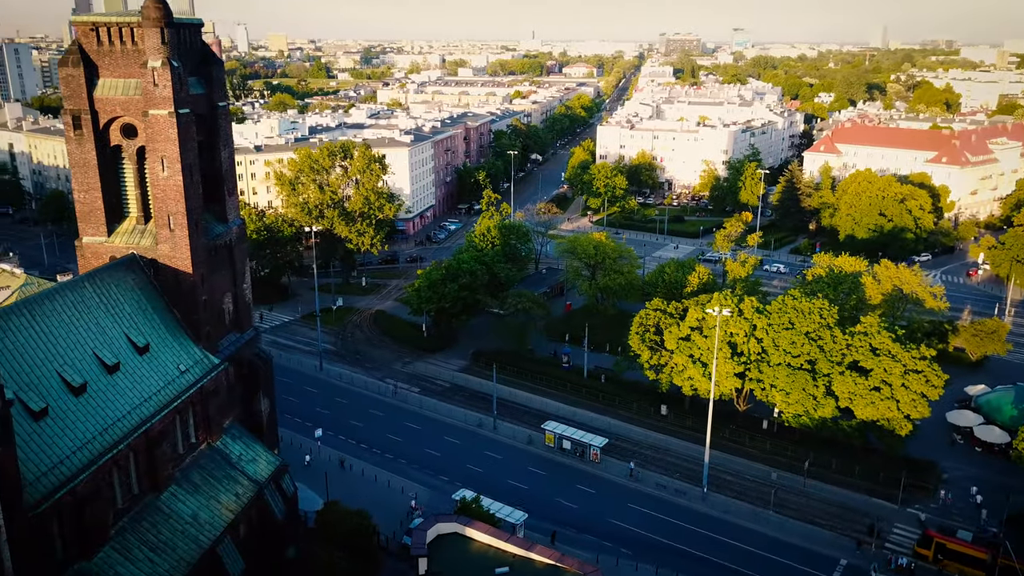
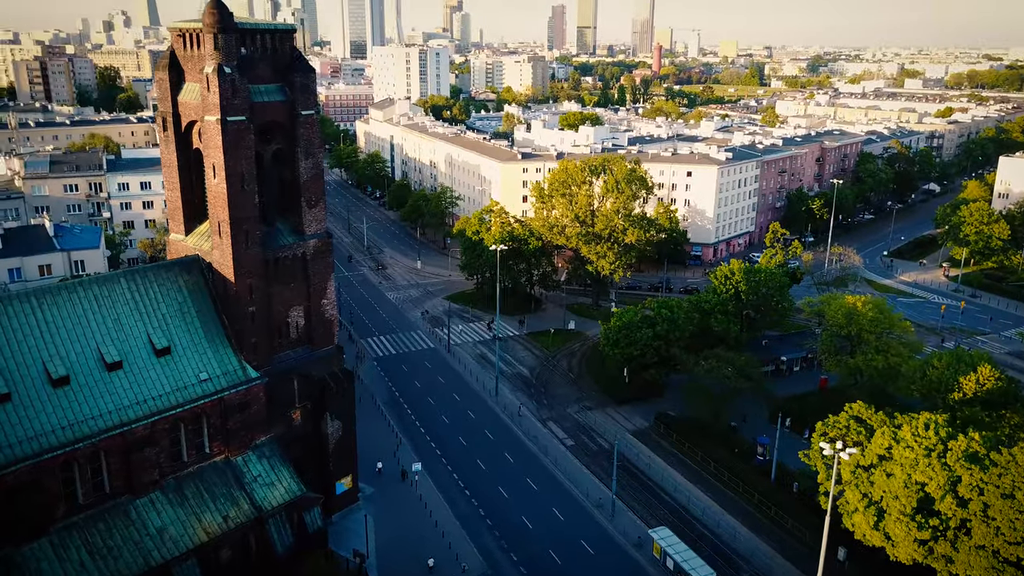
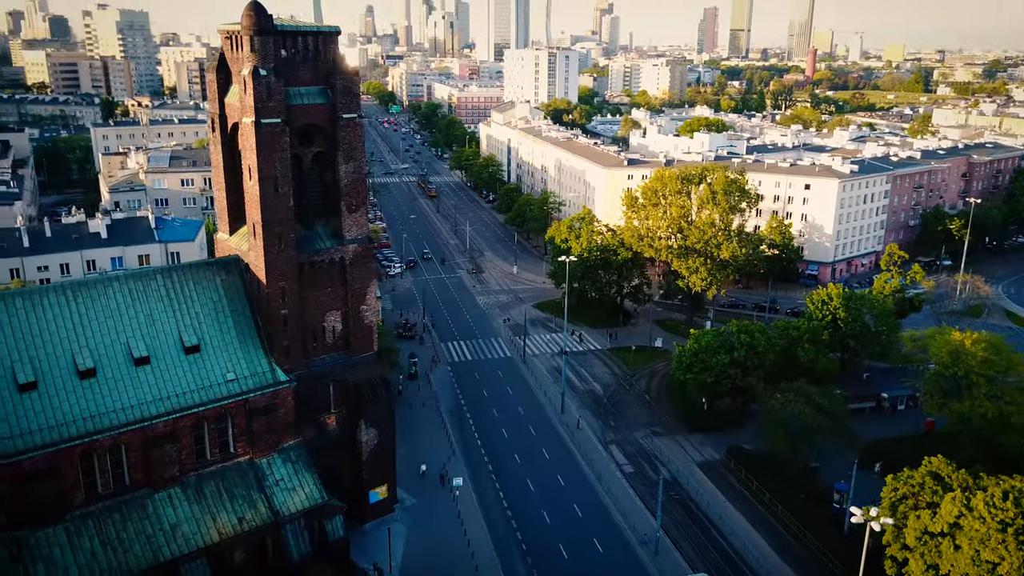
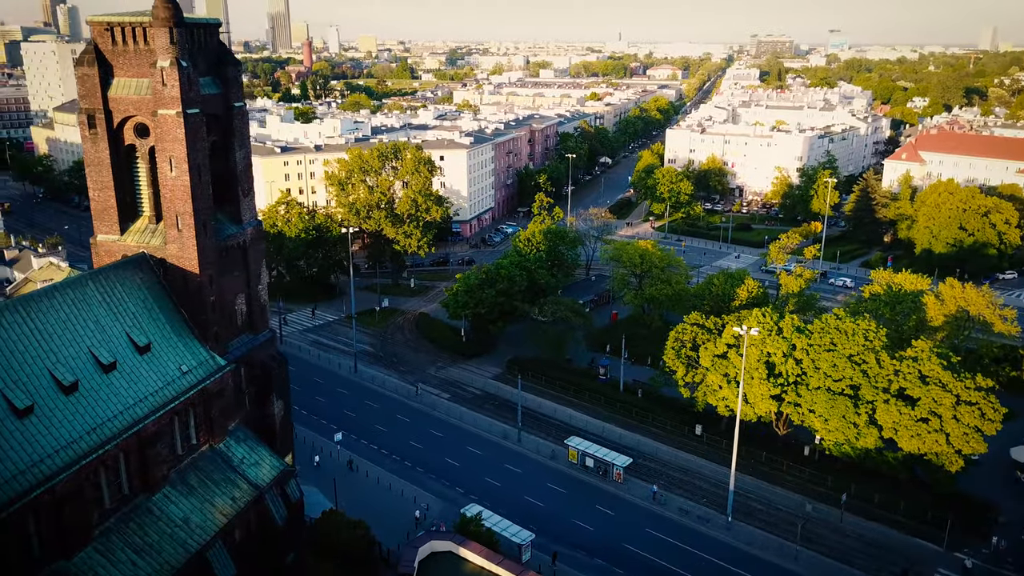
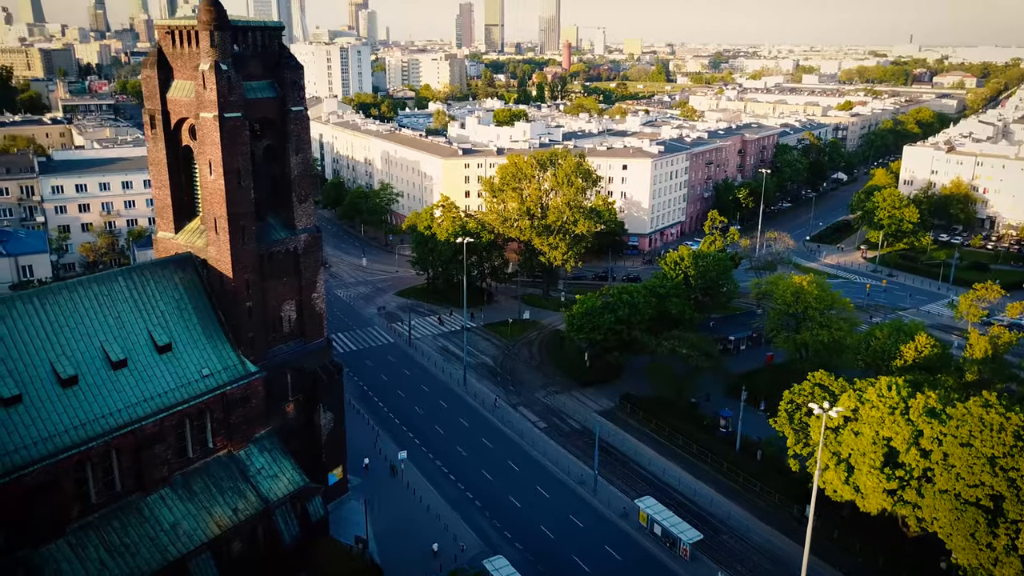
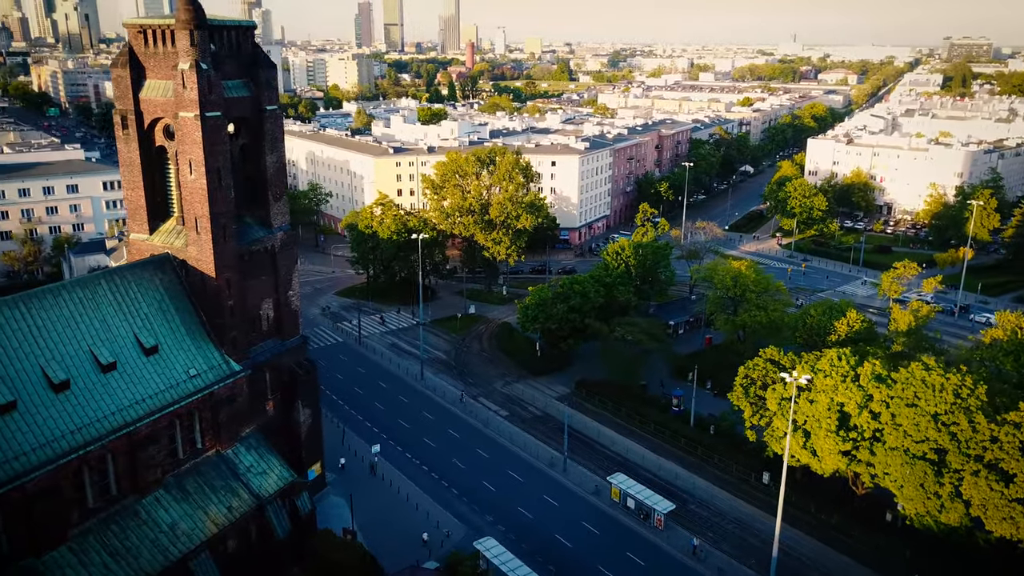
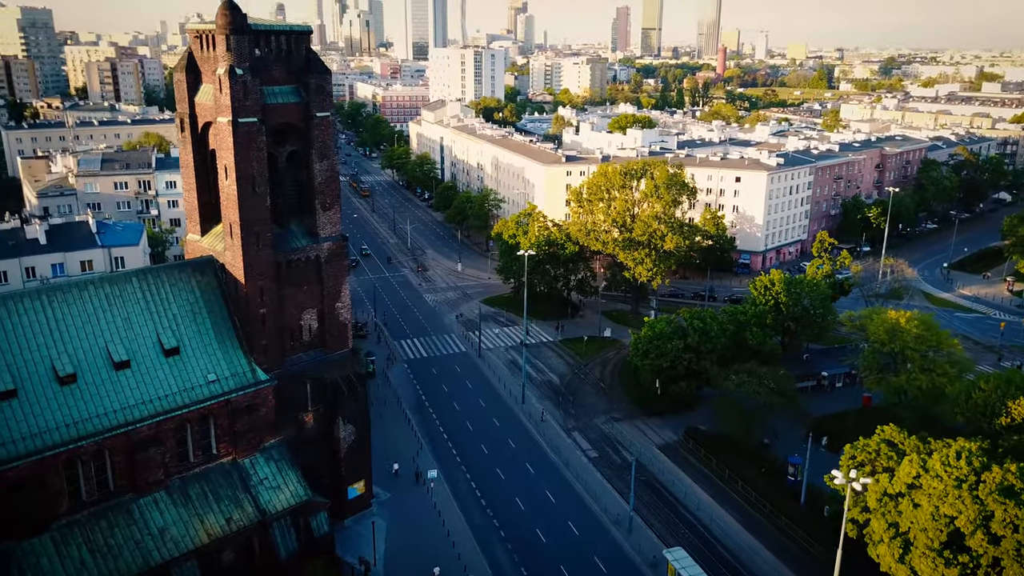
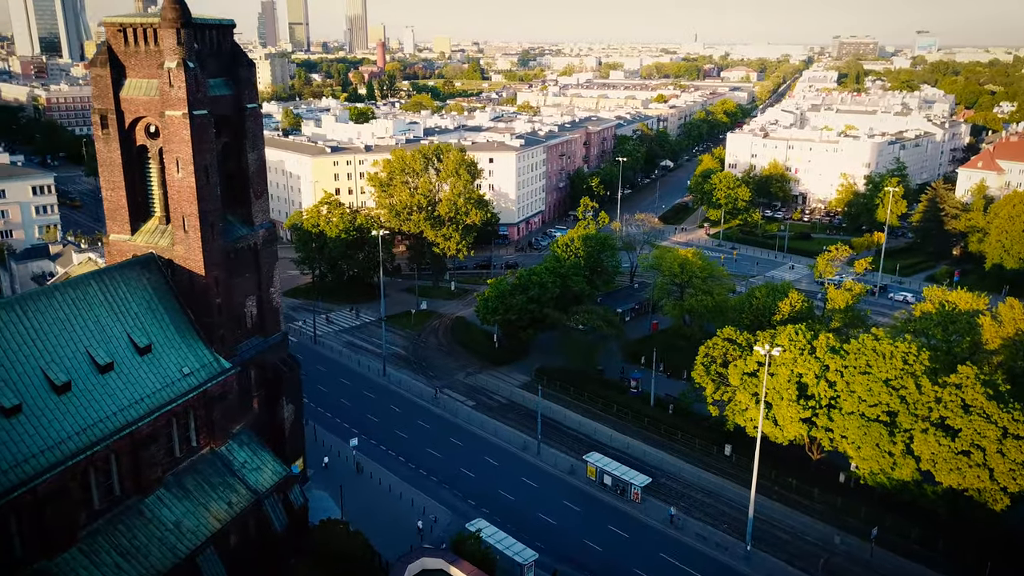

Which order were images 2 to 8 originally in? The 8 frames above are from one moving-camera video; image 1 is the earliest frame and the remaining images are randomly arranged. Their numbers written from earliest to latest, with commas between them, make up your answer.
4, 8, 6, 5, 2, 7, 3
